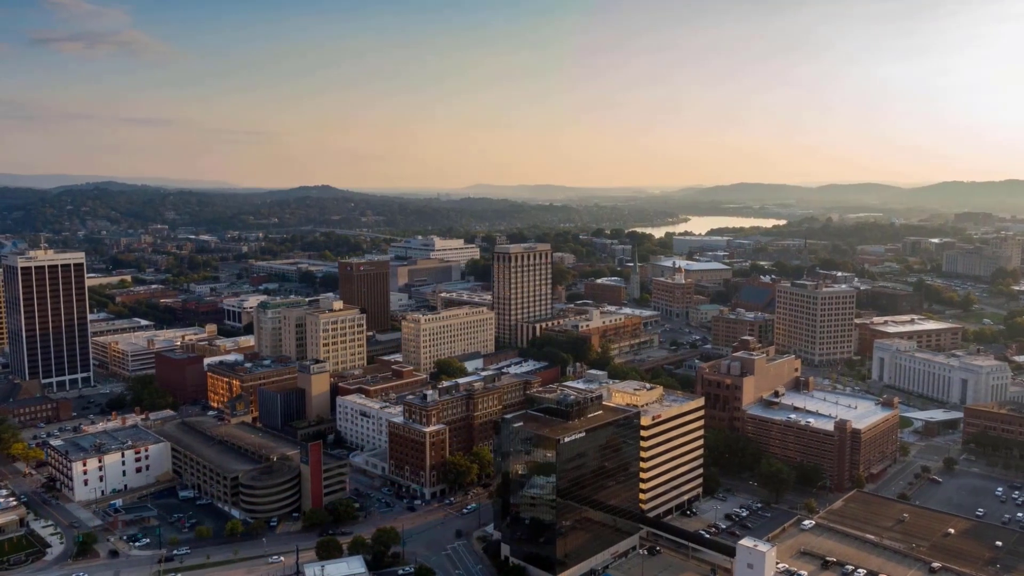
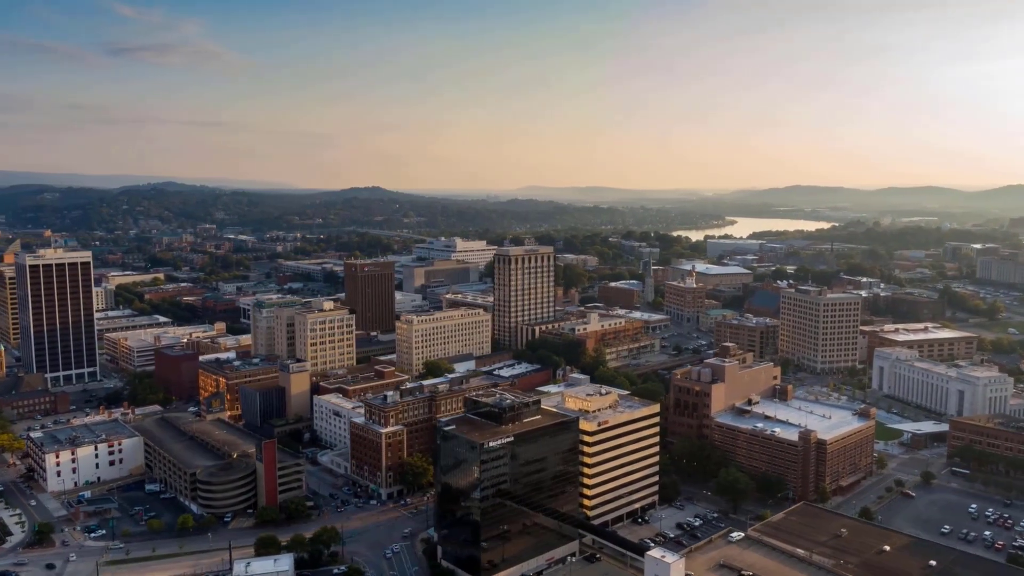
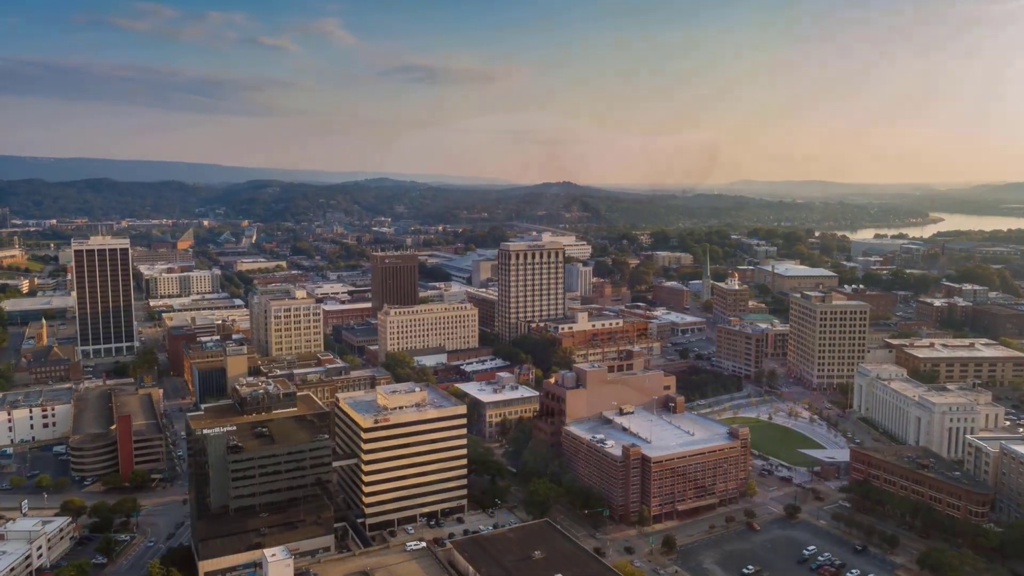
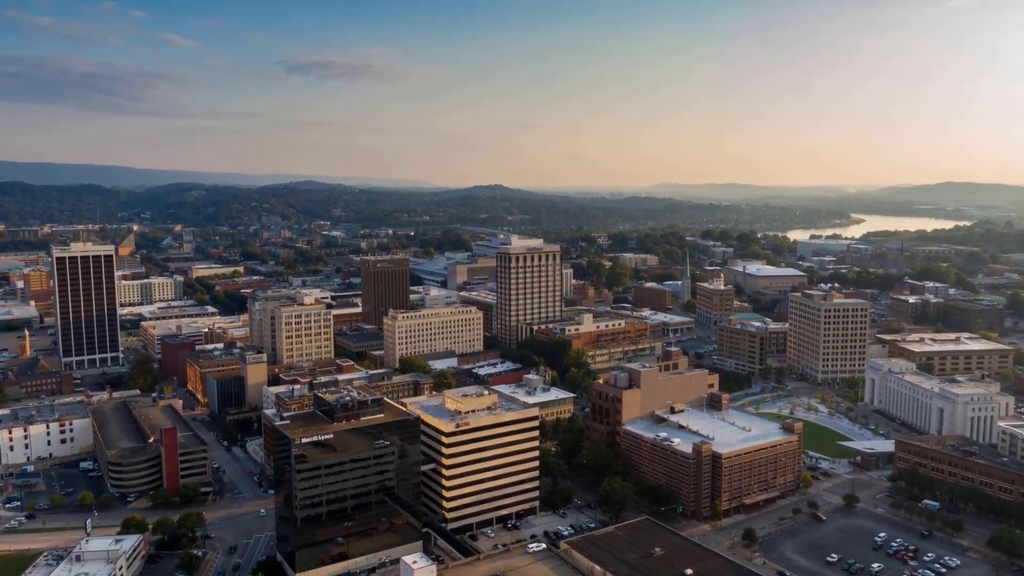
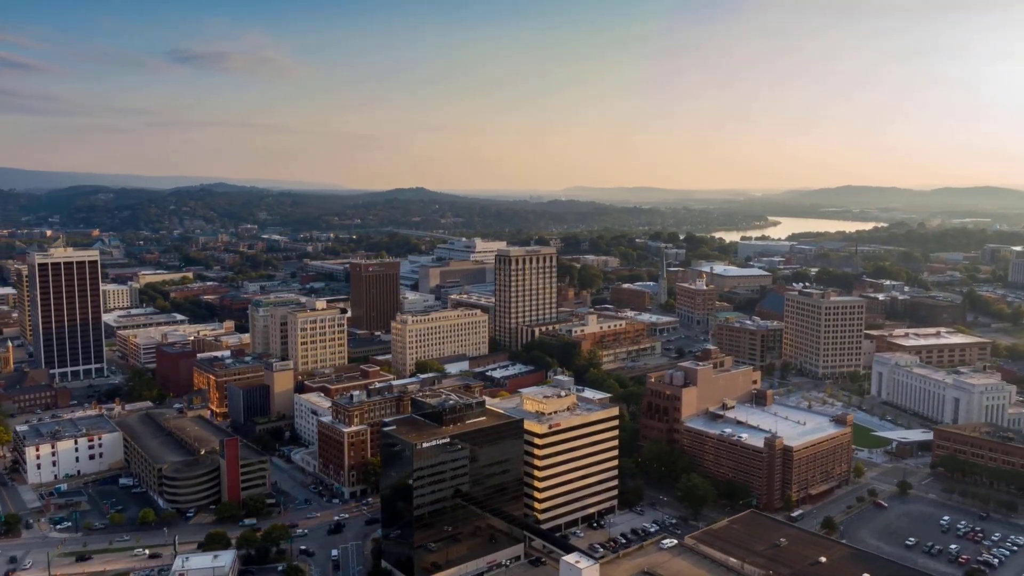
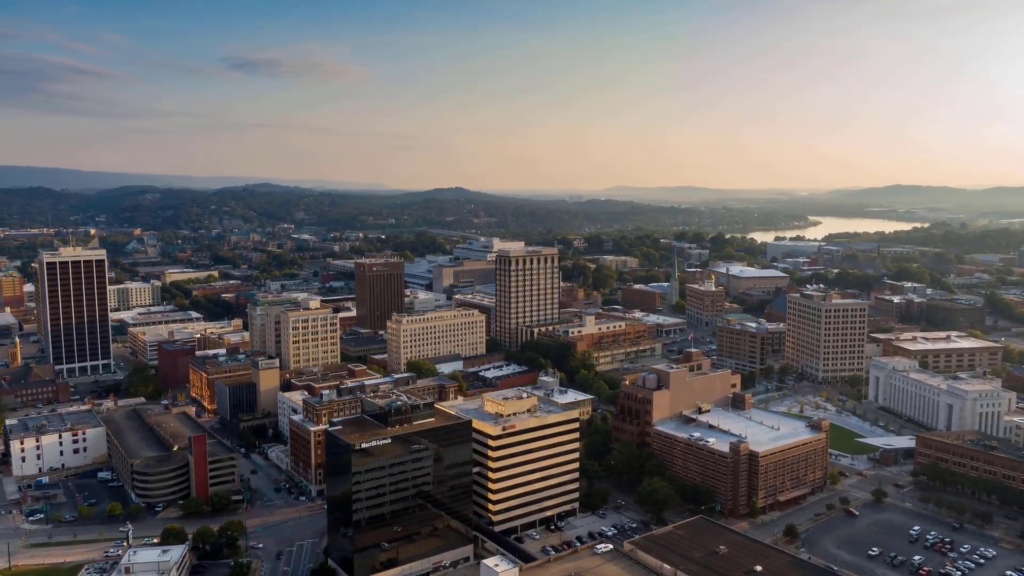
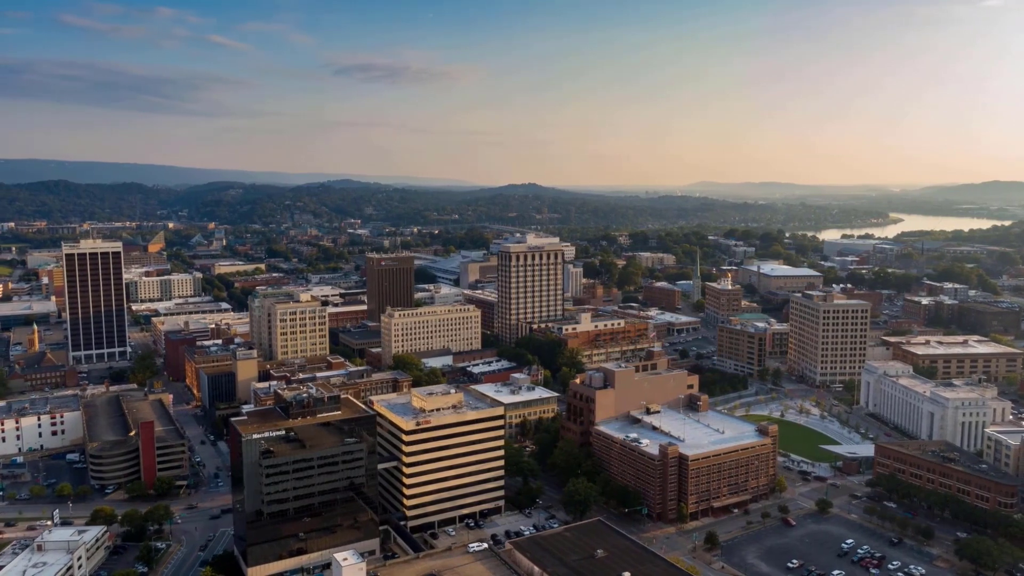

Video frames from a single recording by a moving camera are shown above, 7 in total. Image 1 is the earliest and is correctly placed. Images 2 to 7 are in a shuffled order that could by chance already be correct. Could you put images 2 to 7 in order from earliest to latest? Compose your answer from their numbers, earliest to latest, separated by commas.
2, 5, 6, 4, 7, 3
